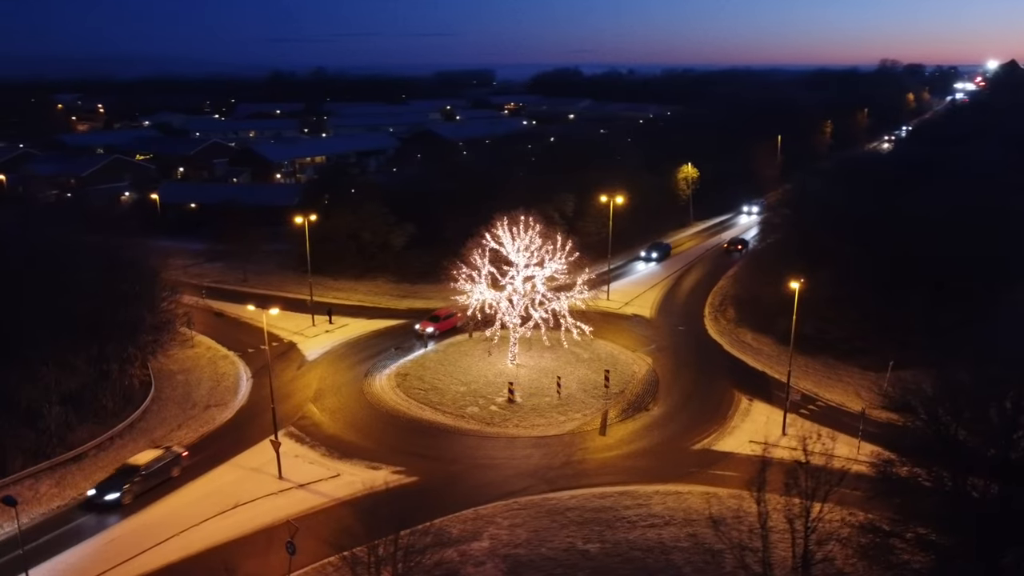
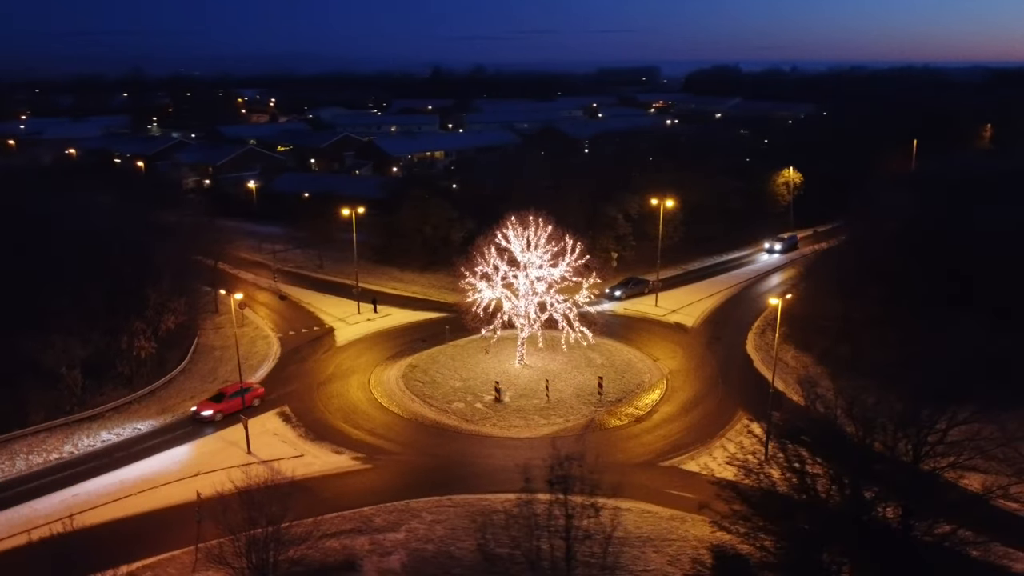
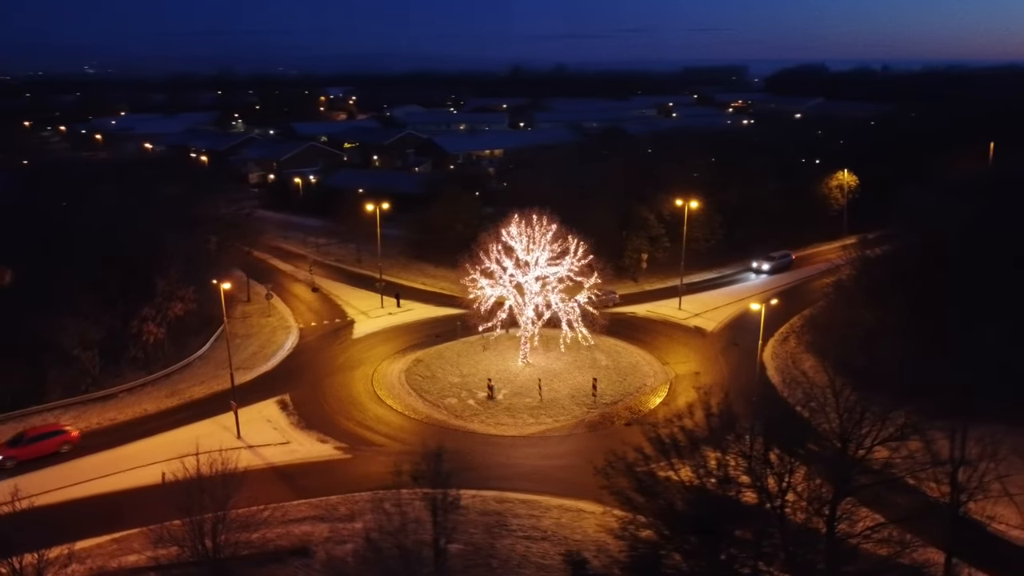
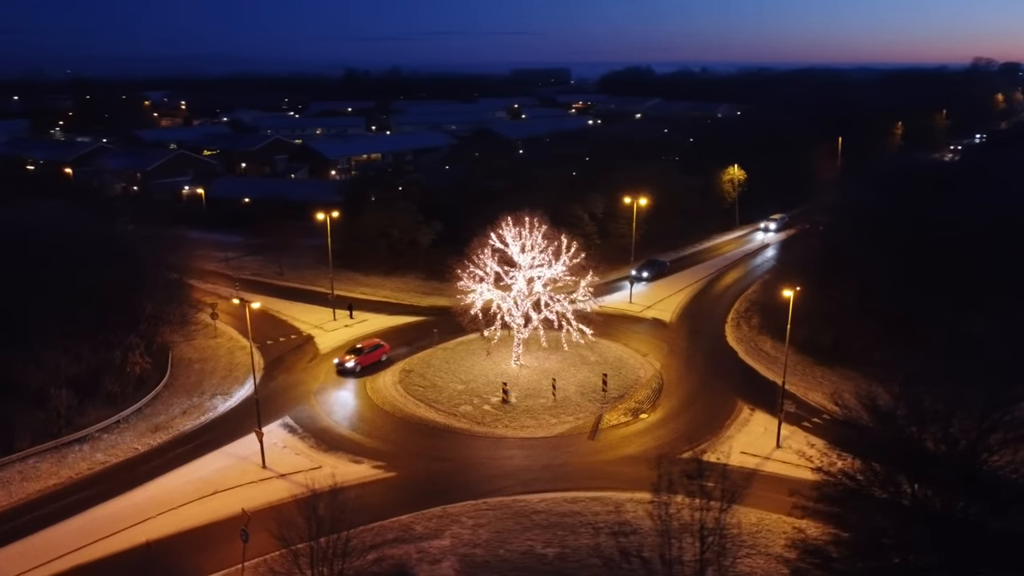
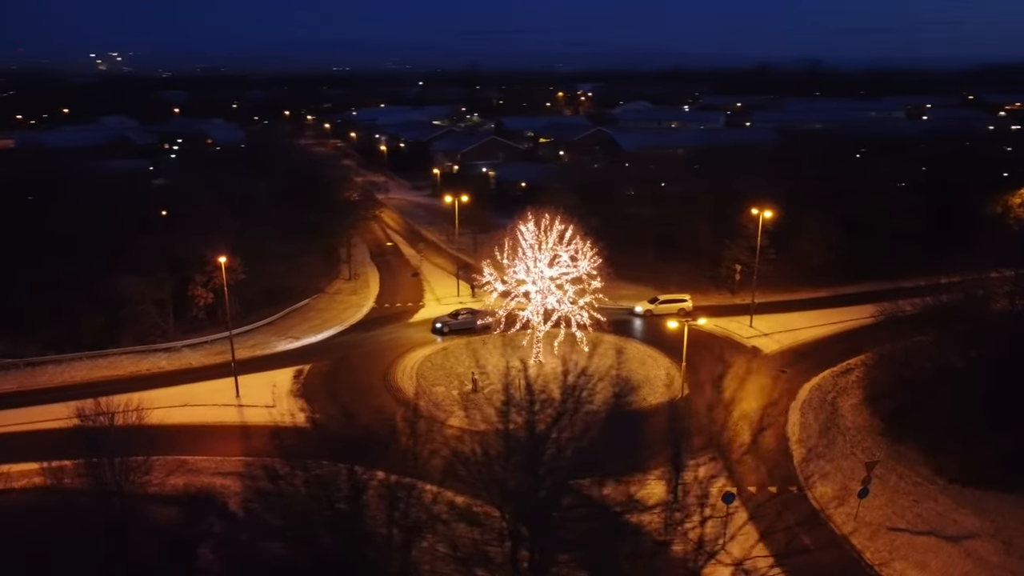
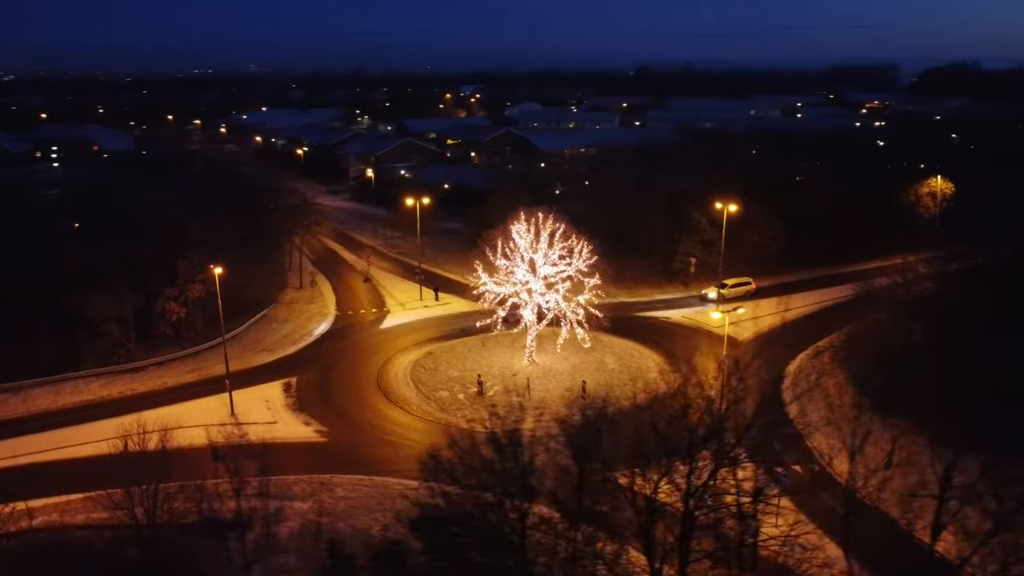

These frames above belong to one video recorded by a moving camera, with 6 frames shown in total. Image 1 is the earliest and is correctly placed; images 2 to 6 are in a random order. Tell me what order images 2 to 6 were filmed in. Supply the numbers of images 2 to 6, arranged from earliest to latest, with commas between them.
4, 2, 3, 6, 5
